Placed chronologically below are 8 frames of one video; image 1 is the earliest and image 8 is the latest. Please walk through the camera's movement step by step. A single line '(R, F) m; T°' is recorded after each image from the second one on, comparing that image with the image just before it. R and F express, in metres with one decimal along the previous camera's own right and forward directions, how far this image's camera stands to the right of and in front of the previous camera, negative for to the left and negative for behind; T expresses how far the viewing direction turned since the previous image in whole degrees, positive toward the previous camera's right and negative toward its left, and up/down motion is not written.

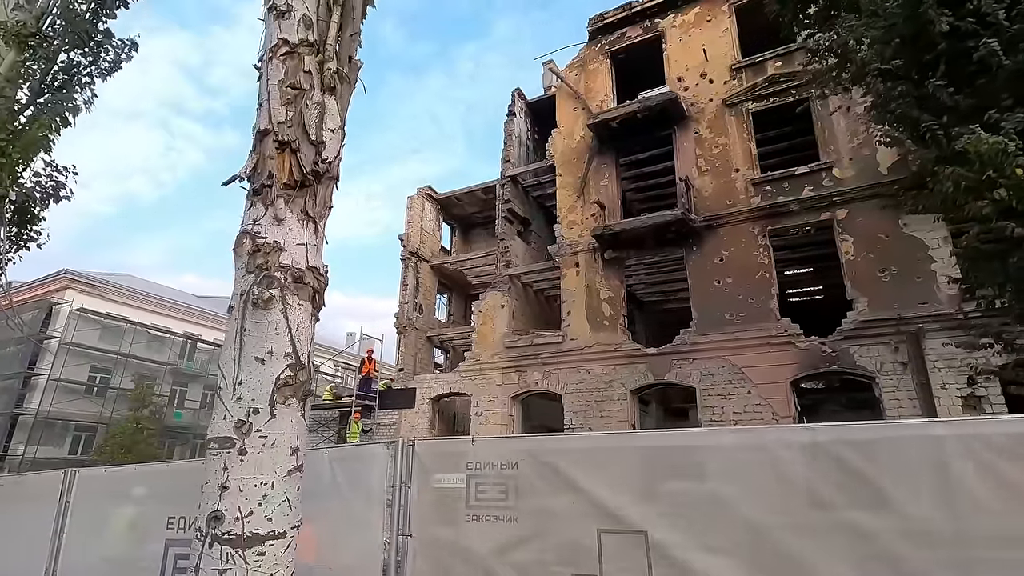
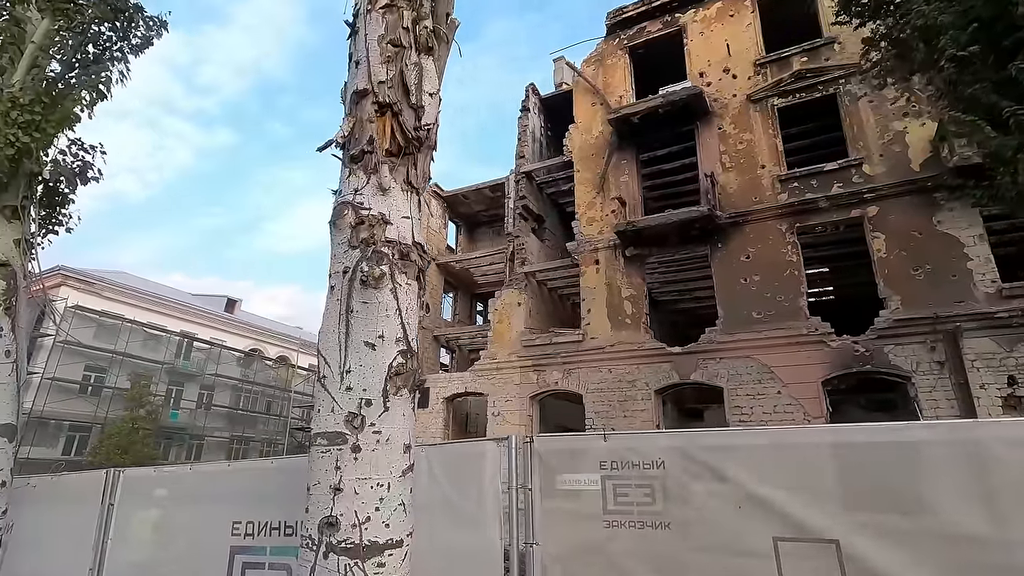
(-0.6, +0.3) m; +1°
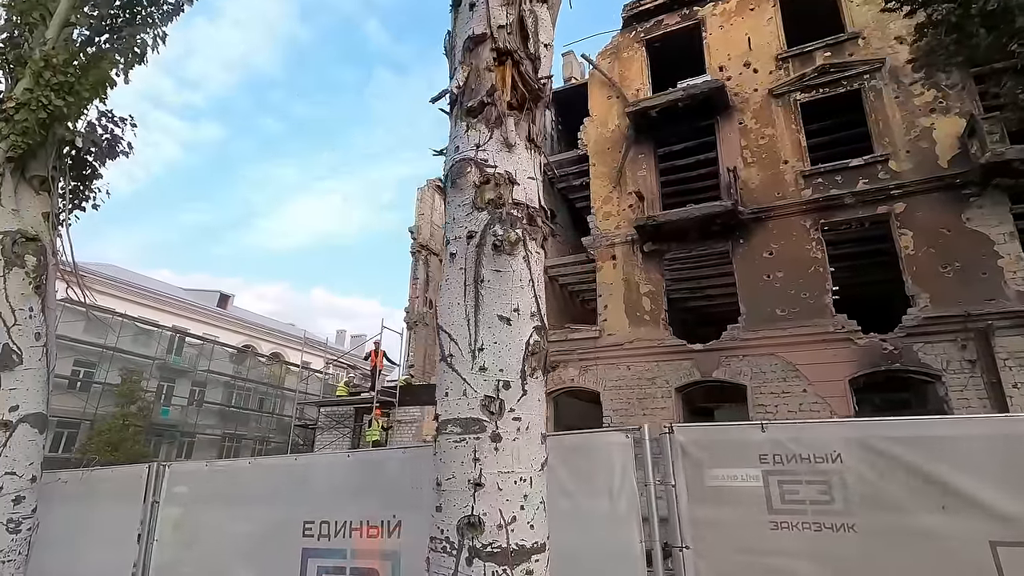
(-0.5, +0.3) m; +1°
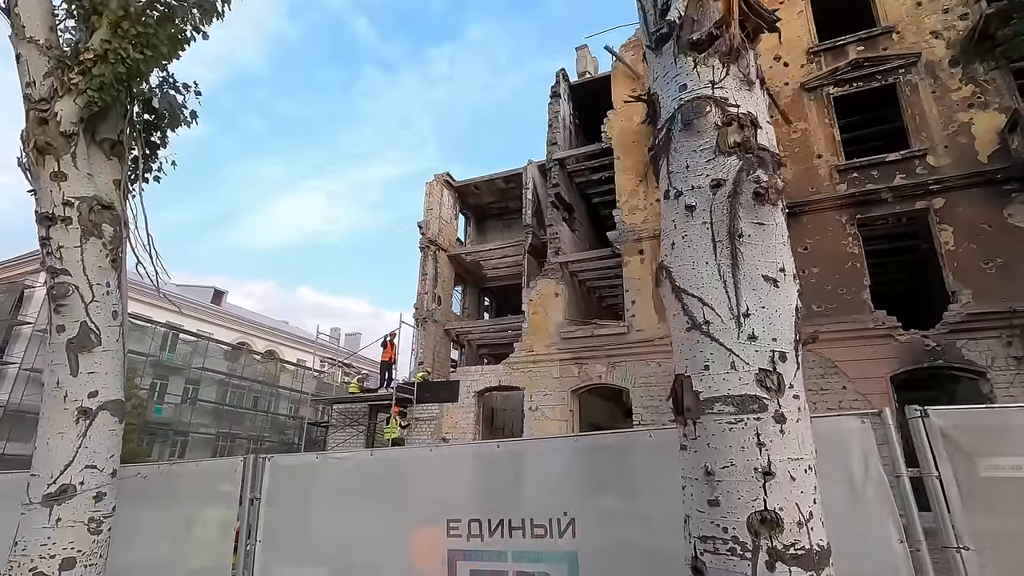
(-0.8, +0.3) m; +1°
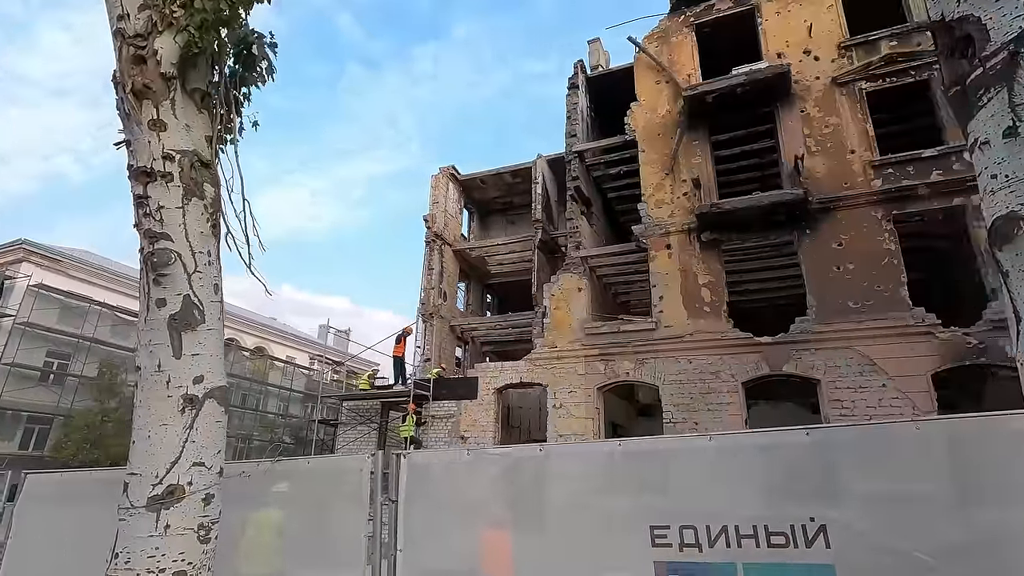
(-0.8, +0.3) m; +2°
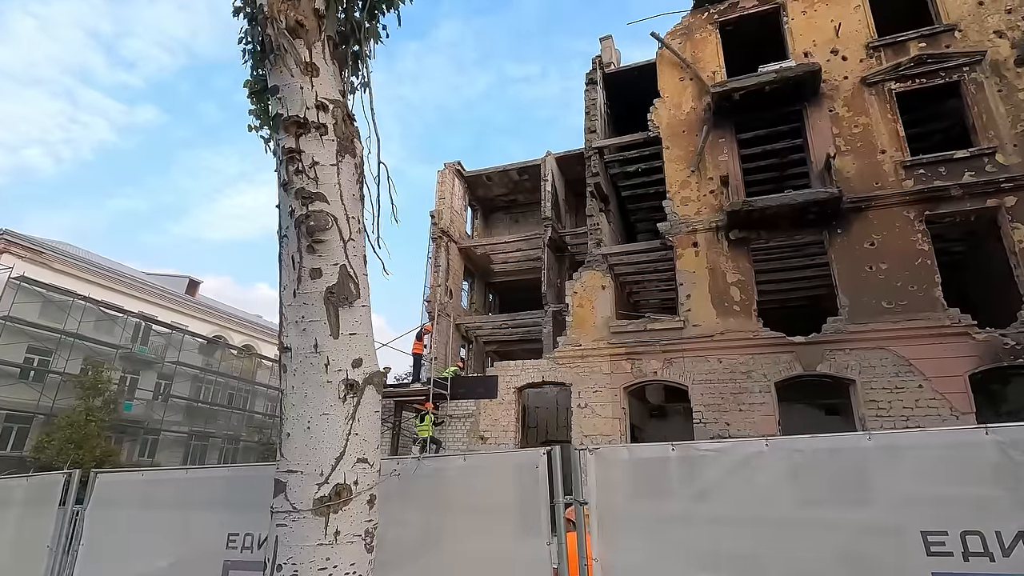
(-0.9, +0.3) m; +2°
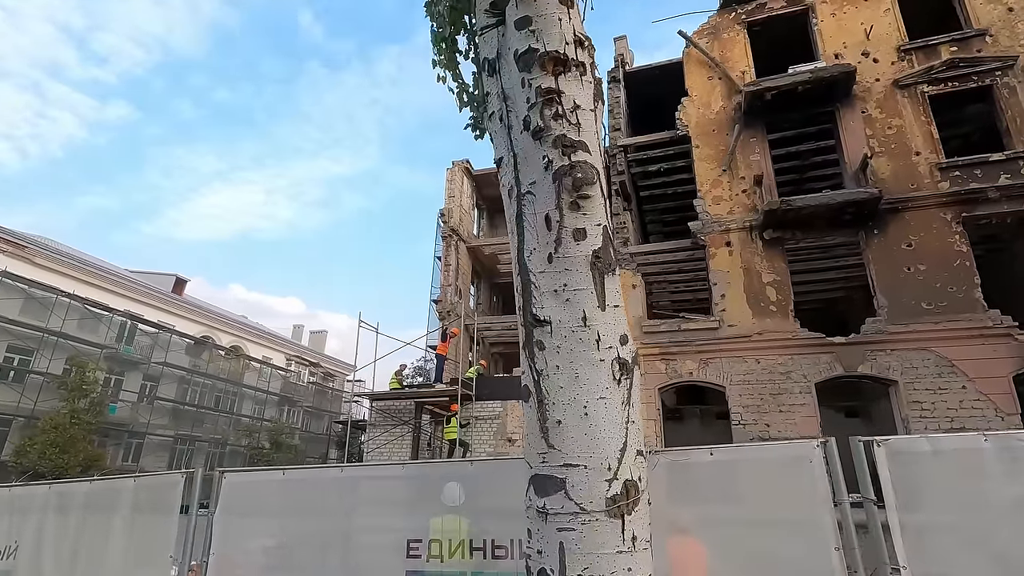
(-1.0, +0.3) m; +2°
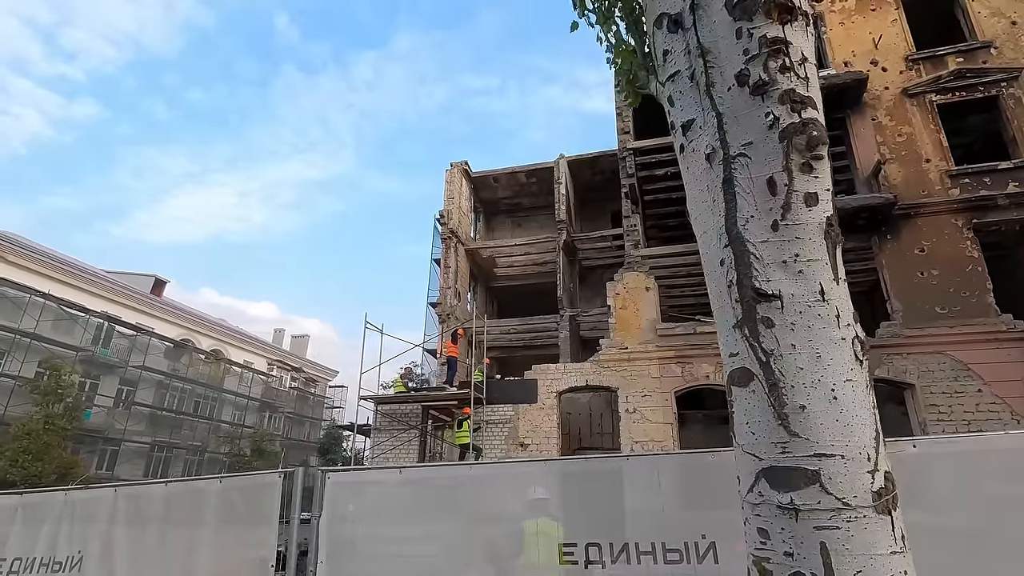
(-0.7, +0.2) m; +2°
